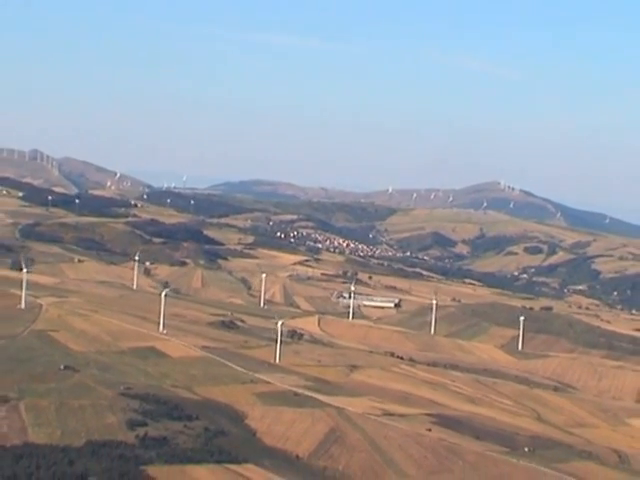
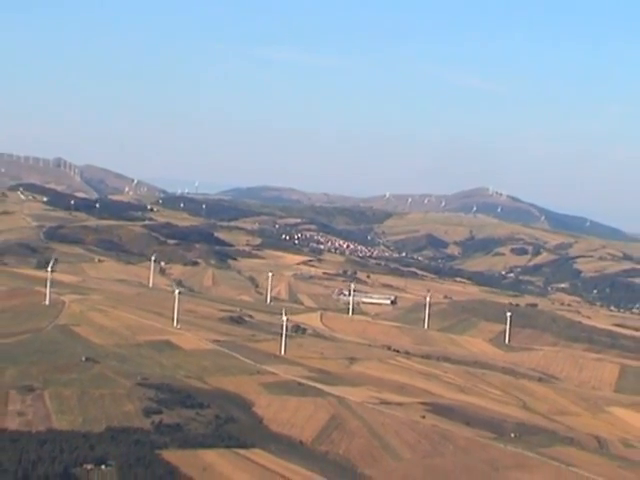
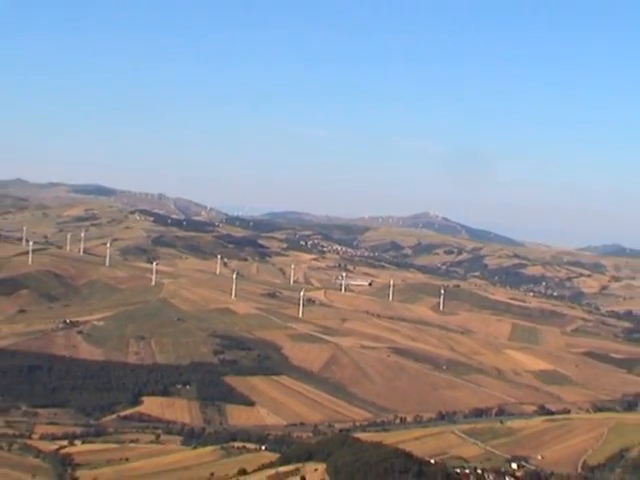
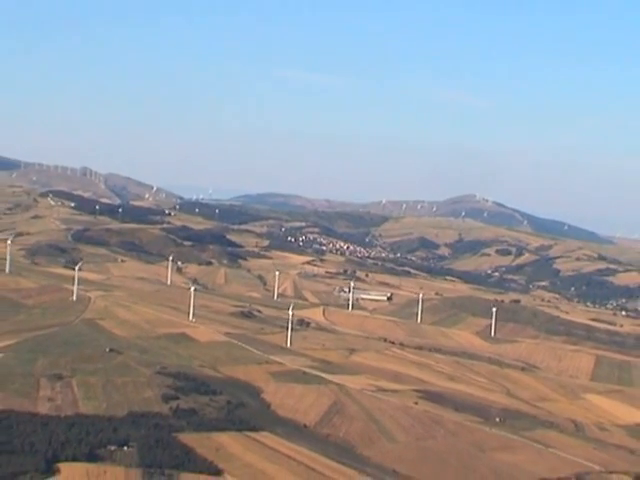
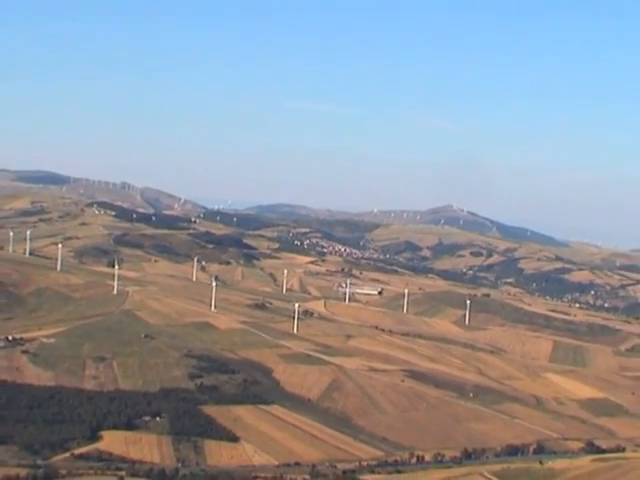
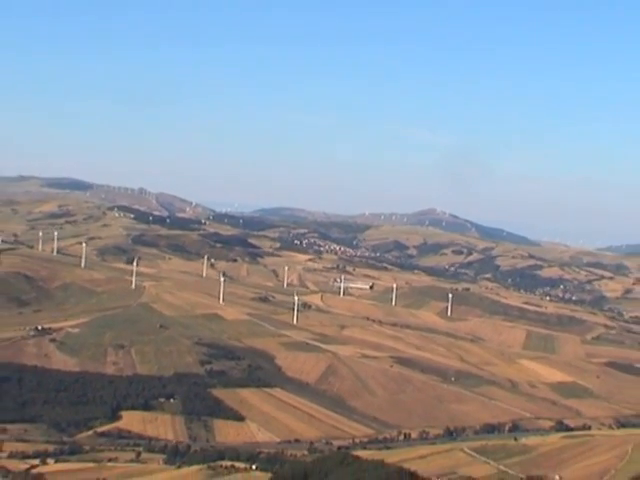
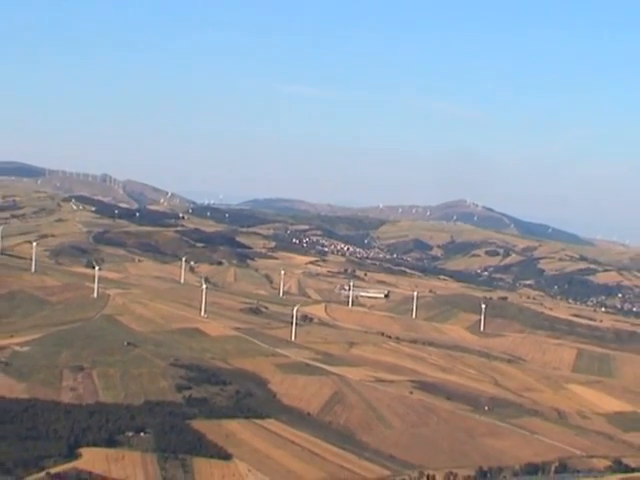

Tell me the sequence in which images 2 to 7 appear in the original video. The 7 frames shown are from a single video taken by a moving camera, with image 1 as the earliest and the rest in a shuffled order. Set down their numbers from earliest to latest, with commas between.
2, 4, 7, 5, 6, 3
